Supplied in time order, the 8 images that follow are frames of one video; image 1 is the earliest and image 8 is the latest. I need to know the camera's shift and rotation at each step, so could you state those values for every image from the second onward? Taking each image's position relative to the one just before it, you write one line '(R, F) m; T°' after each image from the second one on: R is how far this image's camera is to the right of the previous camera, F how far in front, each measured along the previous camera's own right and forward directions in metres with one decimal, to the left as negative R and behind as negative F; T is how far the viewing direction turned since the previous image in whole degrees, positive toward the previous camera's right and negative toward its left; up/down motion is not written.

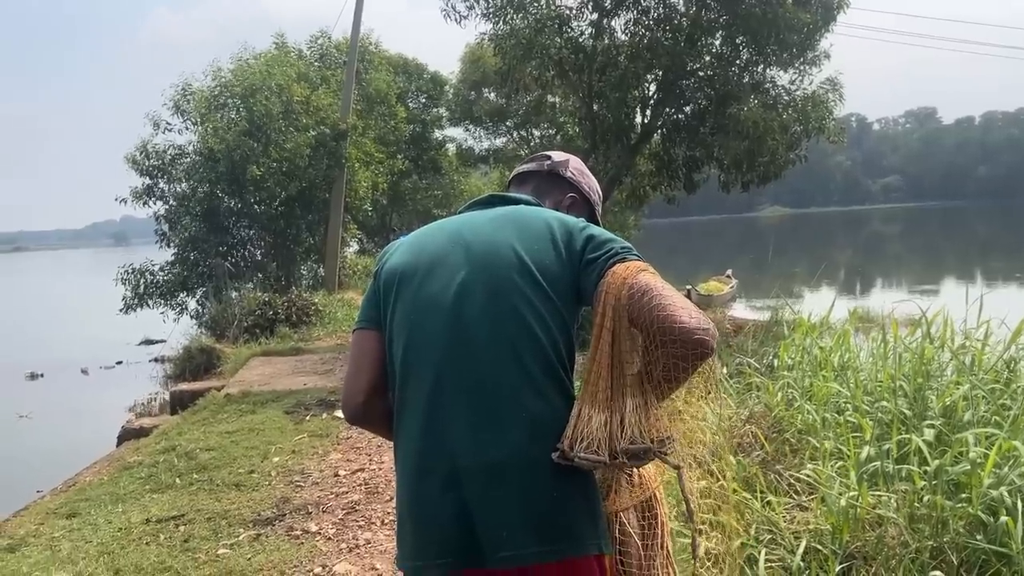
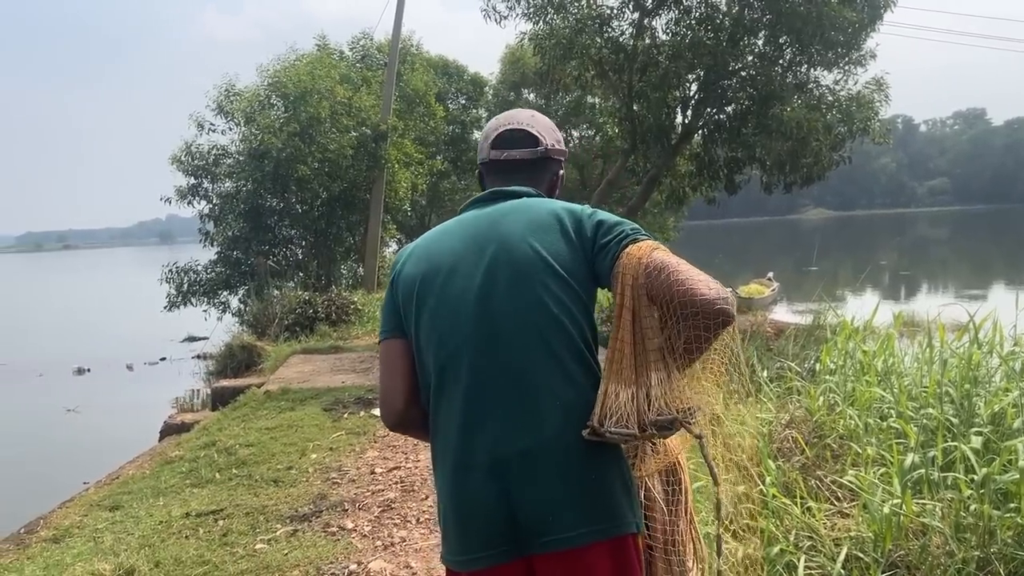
(0.0, 0.0) m; -3°
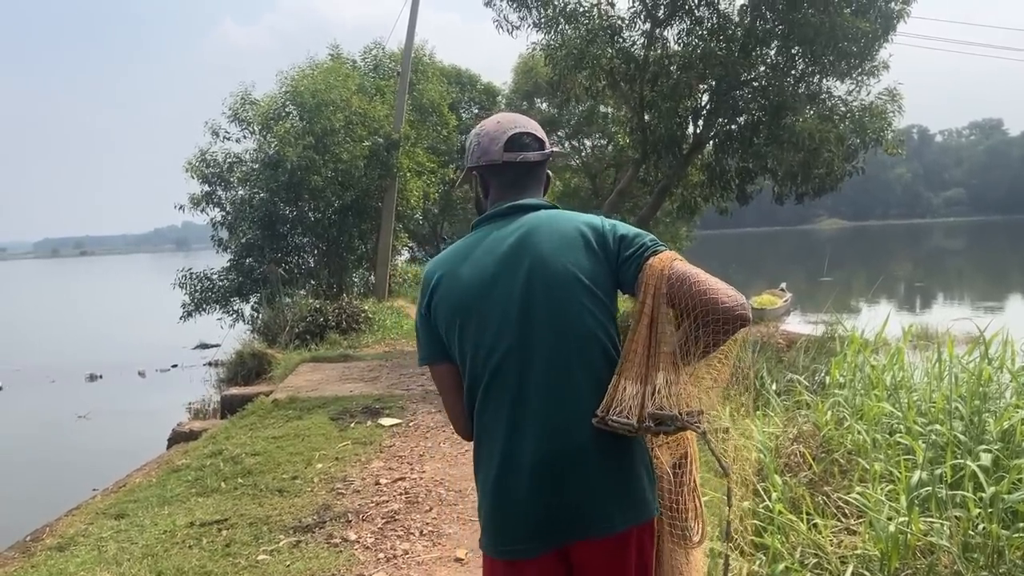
(0.0, 0.0) m; -1°
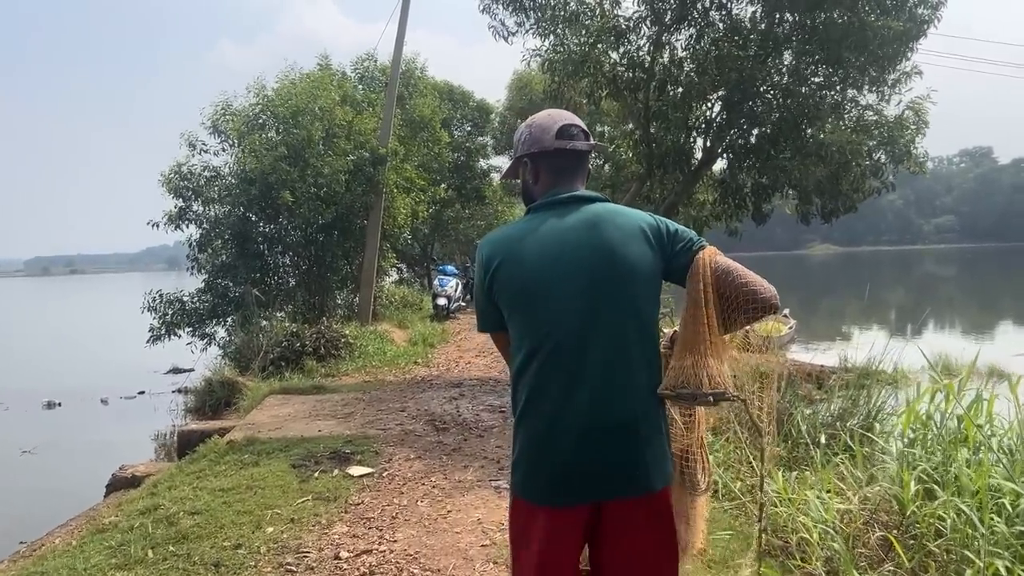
(0.0, +0.9) m; +1°
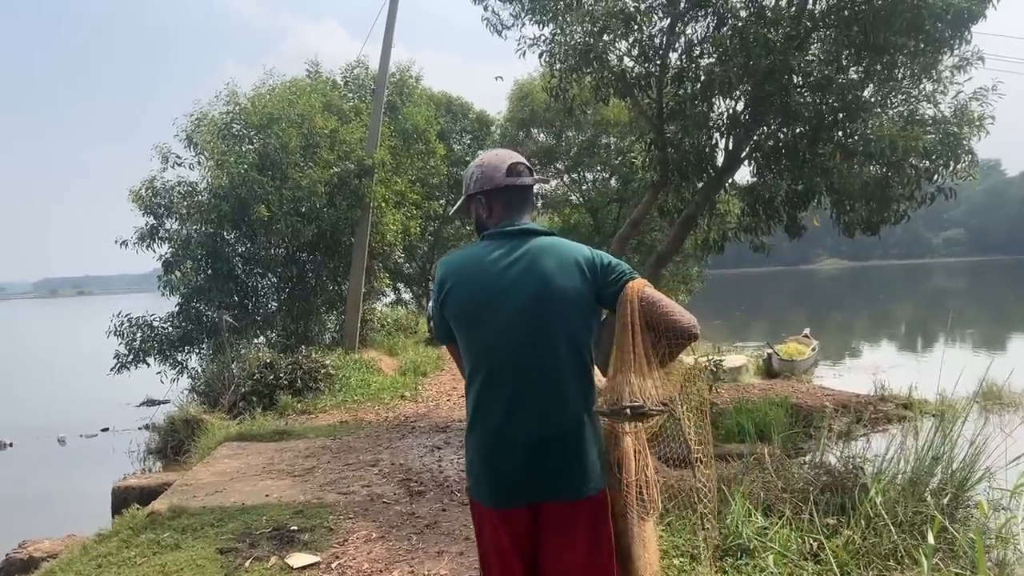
(+0.1, +1.2) m; 0°
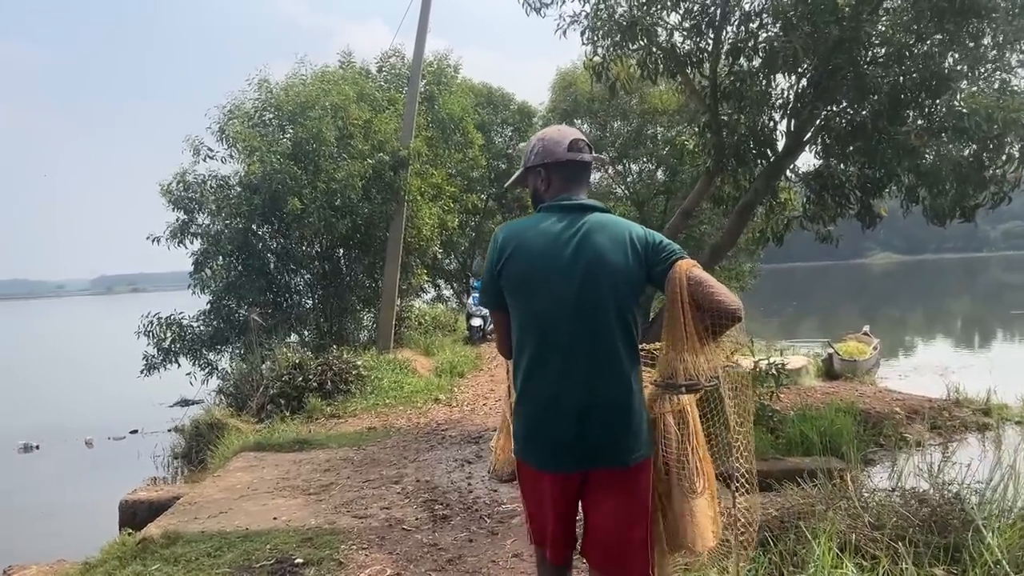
(0.0, +0.6) m; -3°
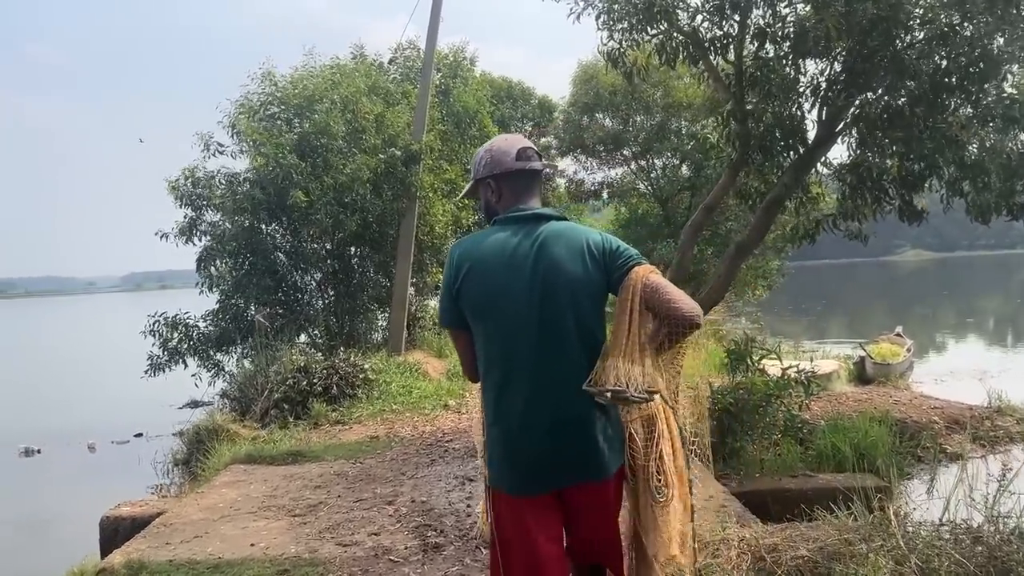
(+0.1, +0.5) m; -2°
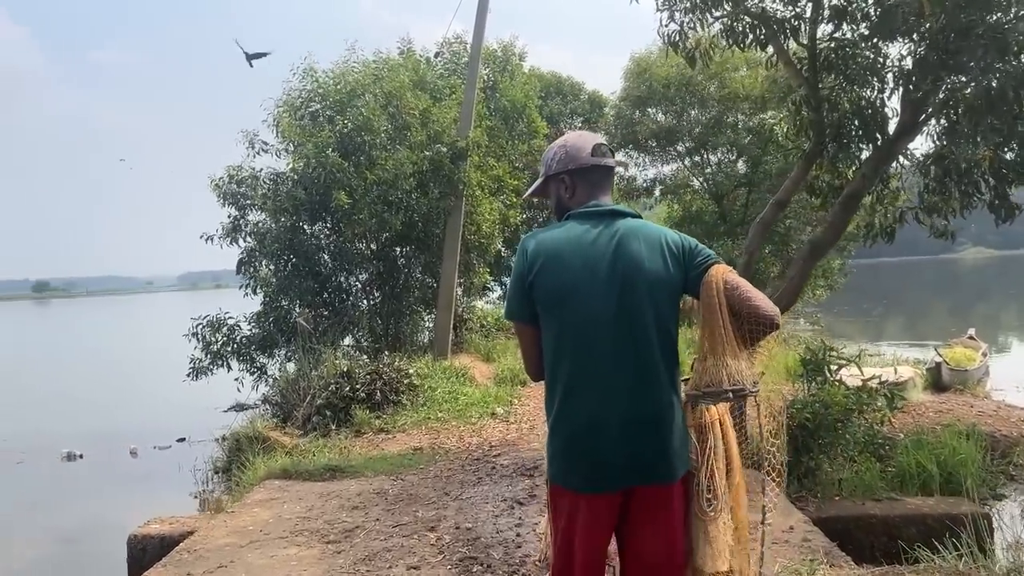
(0.0, +0.5) m; -3°
